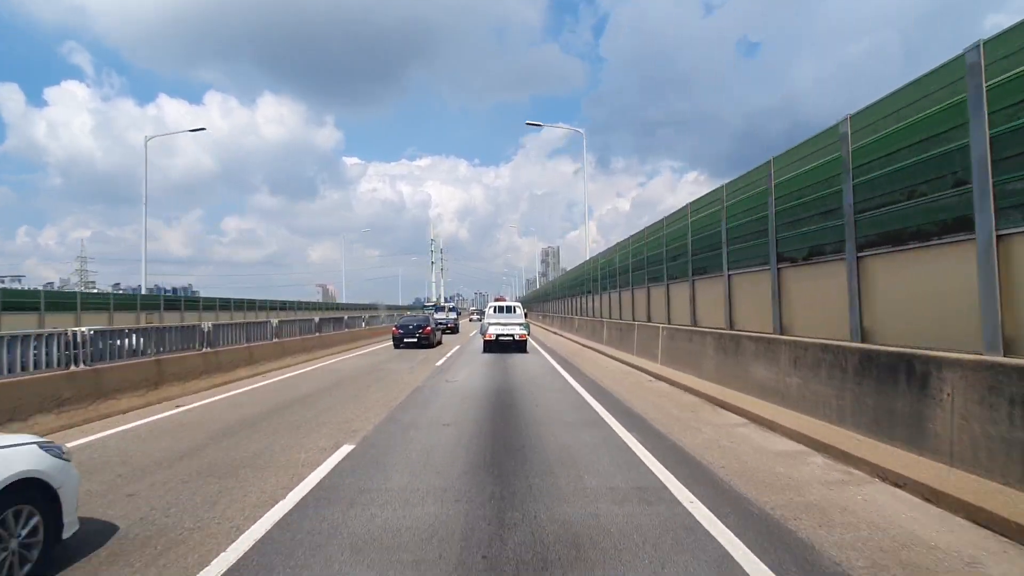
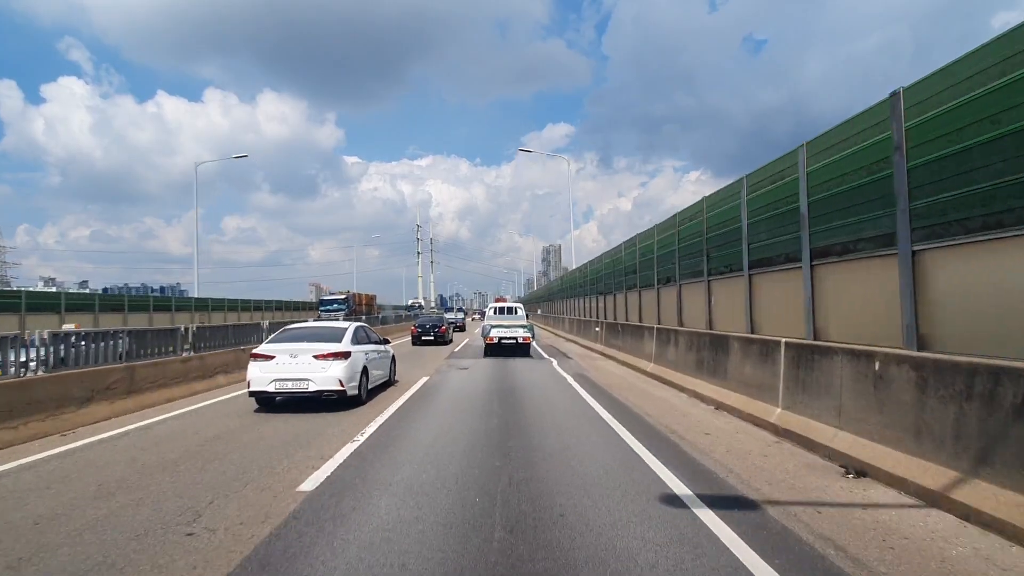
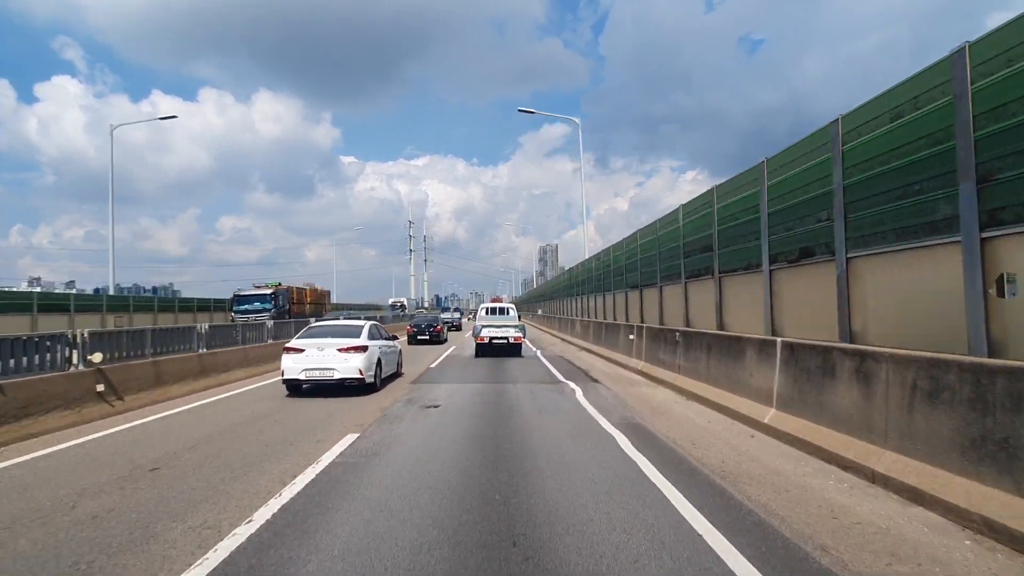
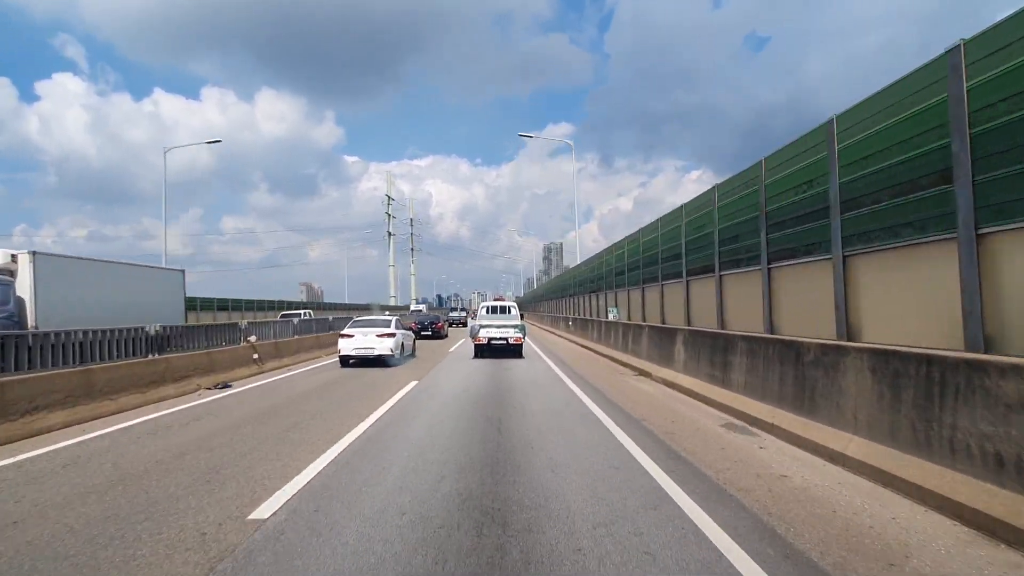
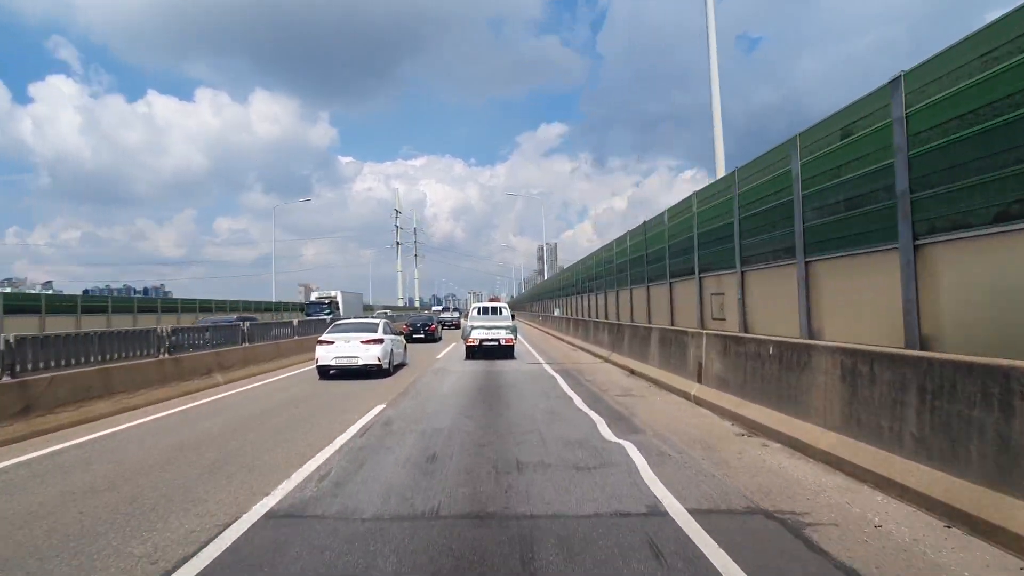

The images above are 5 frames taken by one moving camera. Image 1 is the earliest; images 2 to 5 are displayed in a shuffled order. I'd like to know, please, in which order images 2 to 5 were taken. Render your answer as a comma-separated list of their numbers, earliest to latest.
2, 3, 5, 4
